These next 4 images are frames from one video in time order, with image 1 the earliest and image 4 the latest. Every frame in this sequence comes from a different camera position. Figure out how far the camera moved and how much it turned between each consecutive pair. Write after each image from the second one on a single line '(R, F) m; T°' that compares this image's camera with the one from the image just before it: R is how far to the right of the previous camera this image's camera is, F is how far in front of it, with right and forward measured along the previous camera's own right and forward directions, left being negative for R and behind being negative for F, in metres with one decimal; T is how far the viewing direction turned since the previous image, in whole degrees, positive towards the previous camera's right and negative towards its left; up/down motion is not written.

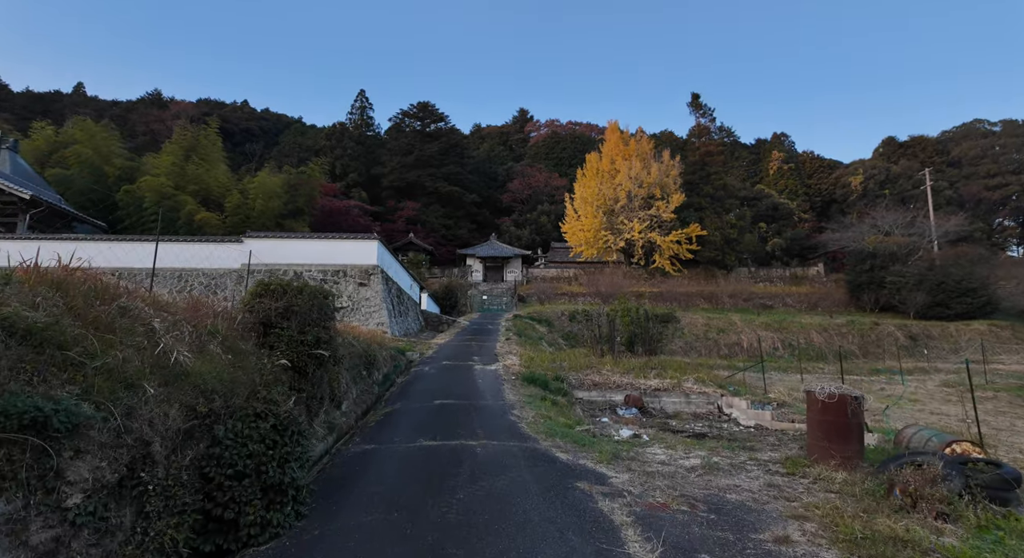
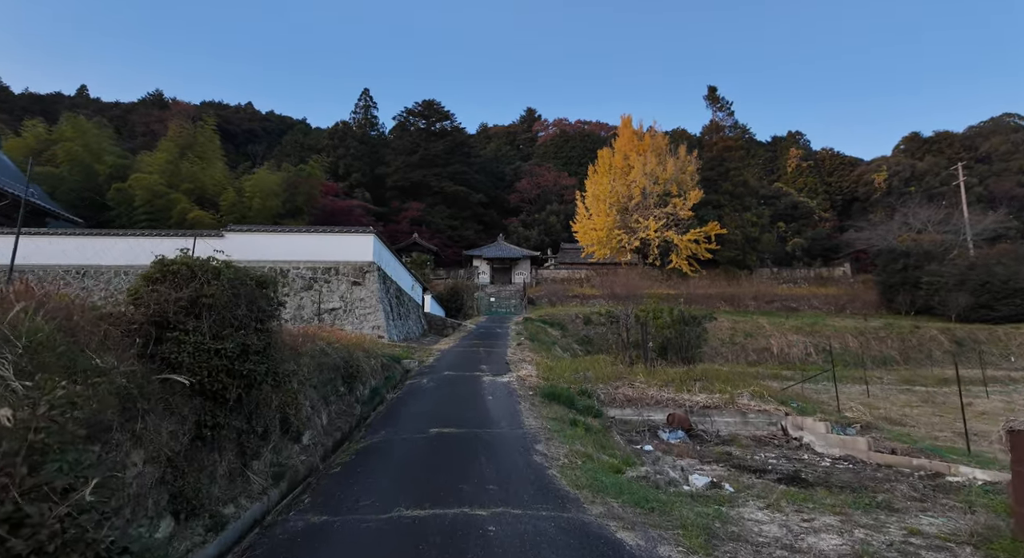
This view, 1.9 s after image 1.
(-0.1, +1.5) m; -1°
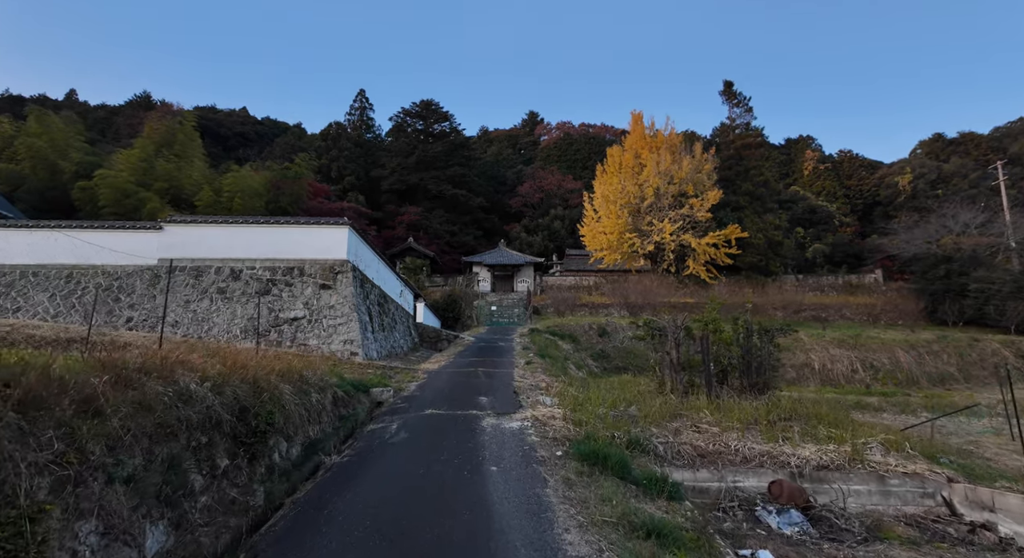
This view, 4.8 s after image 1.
(-0.1, +2.4) m; 0°
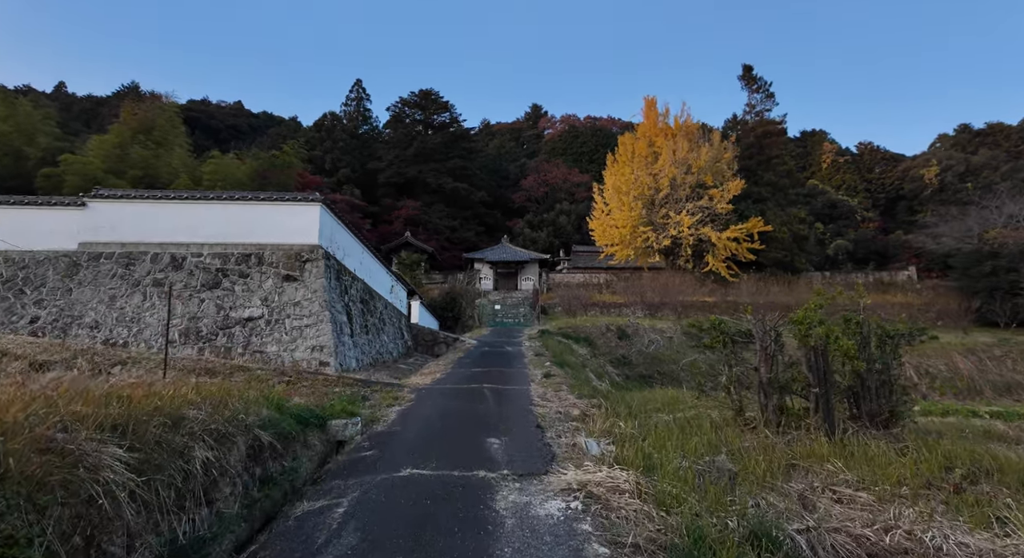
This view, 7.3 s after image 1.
(-0.2, +2.0) m; 0°
